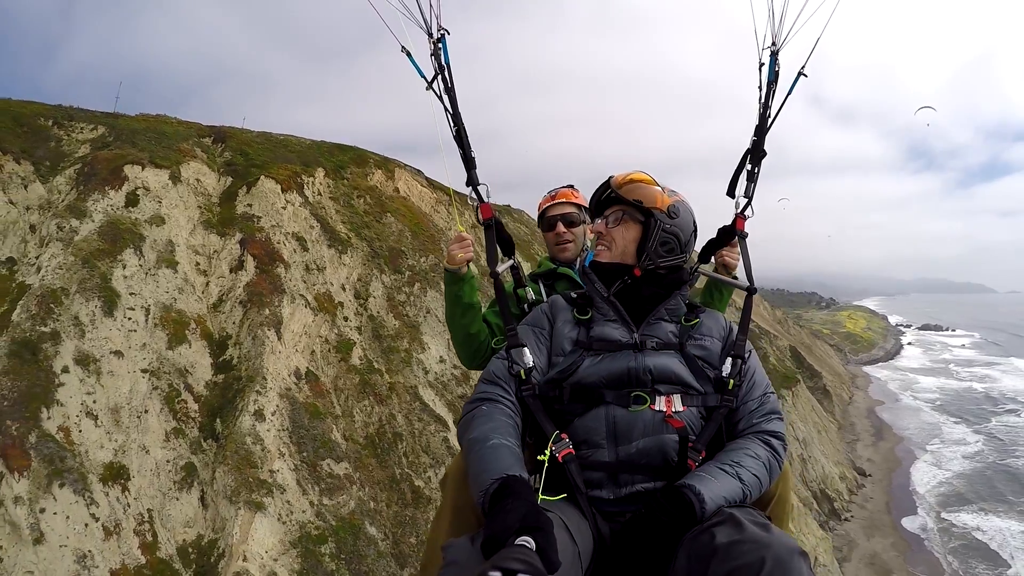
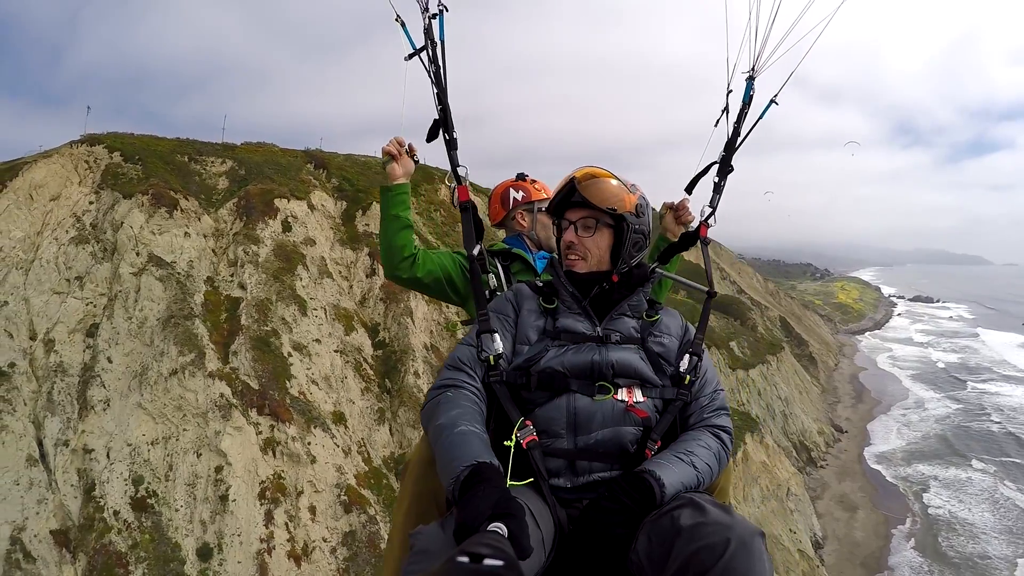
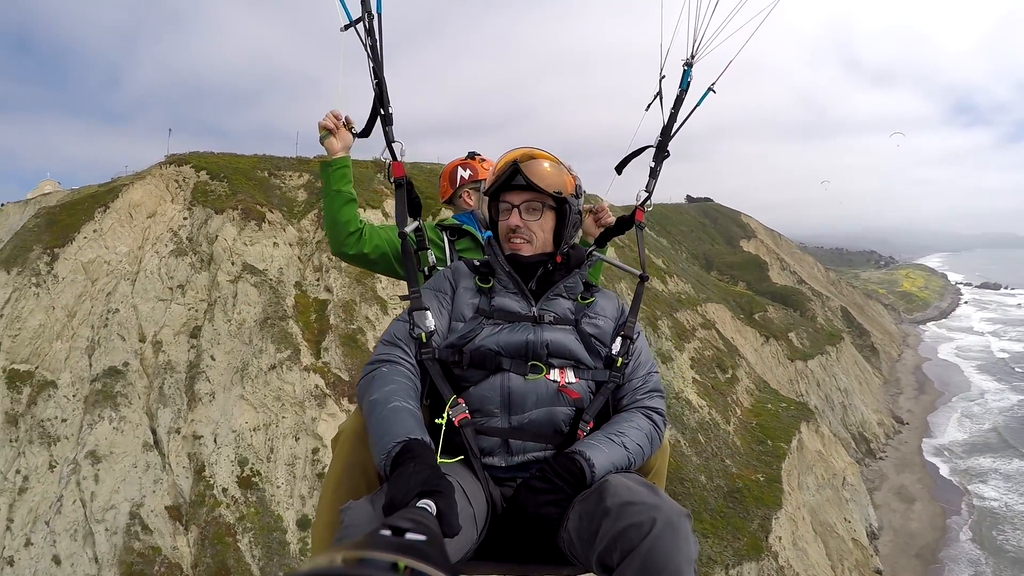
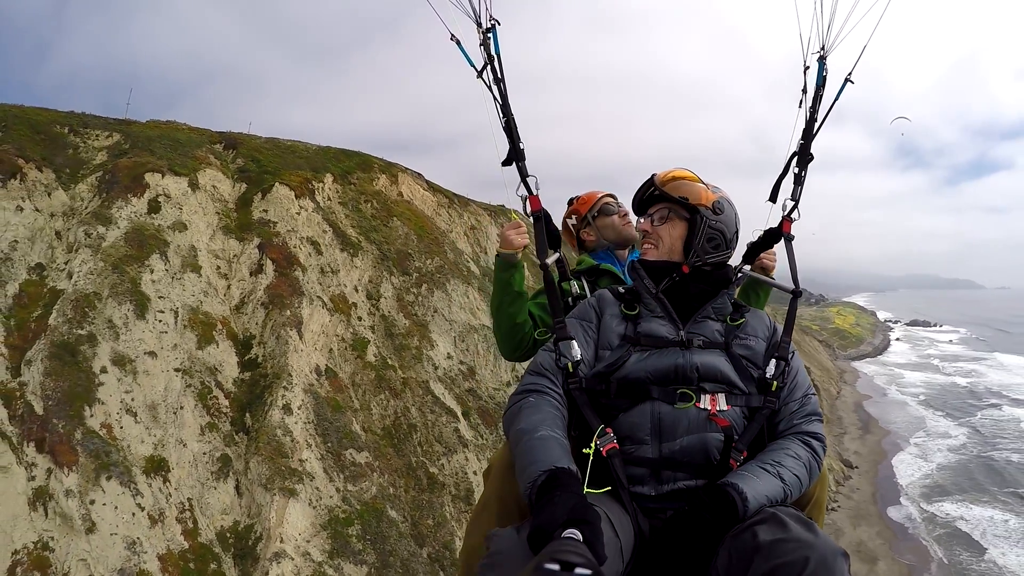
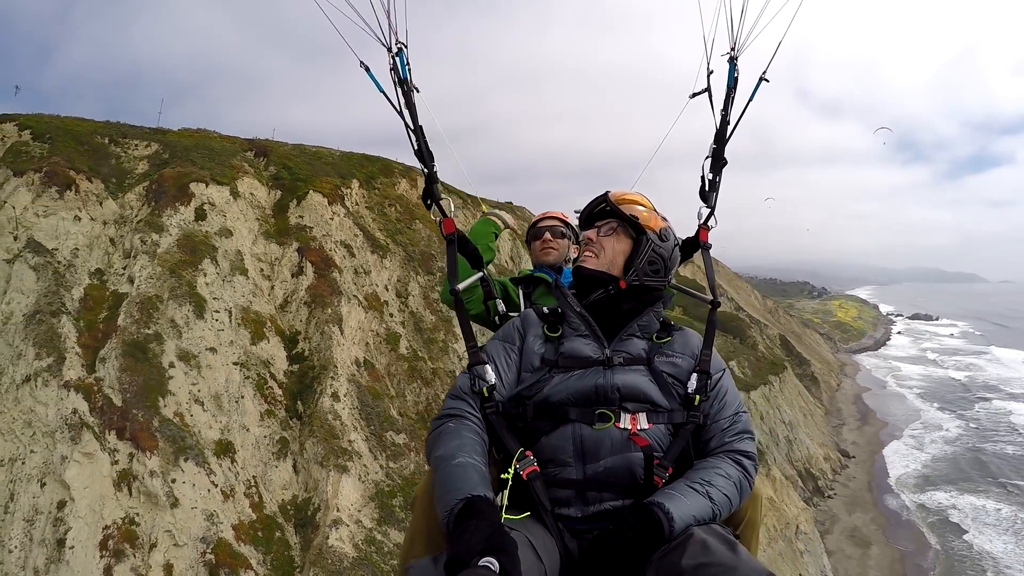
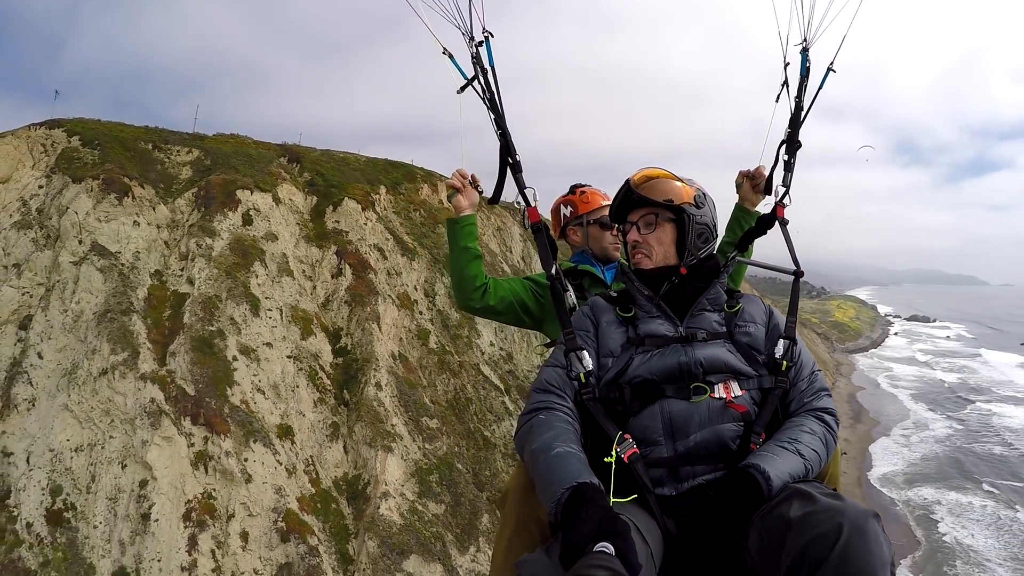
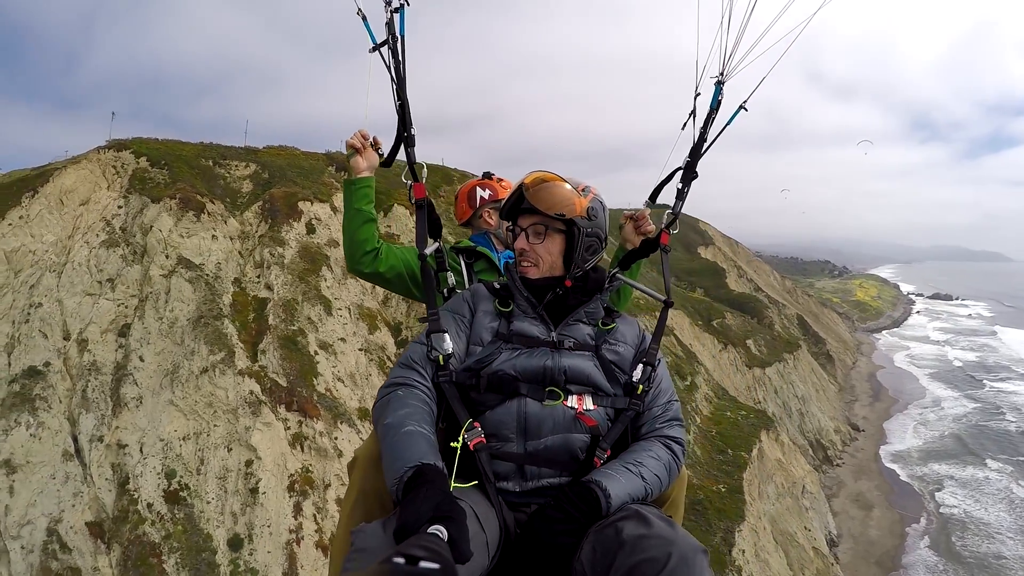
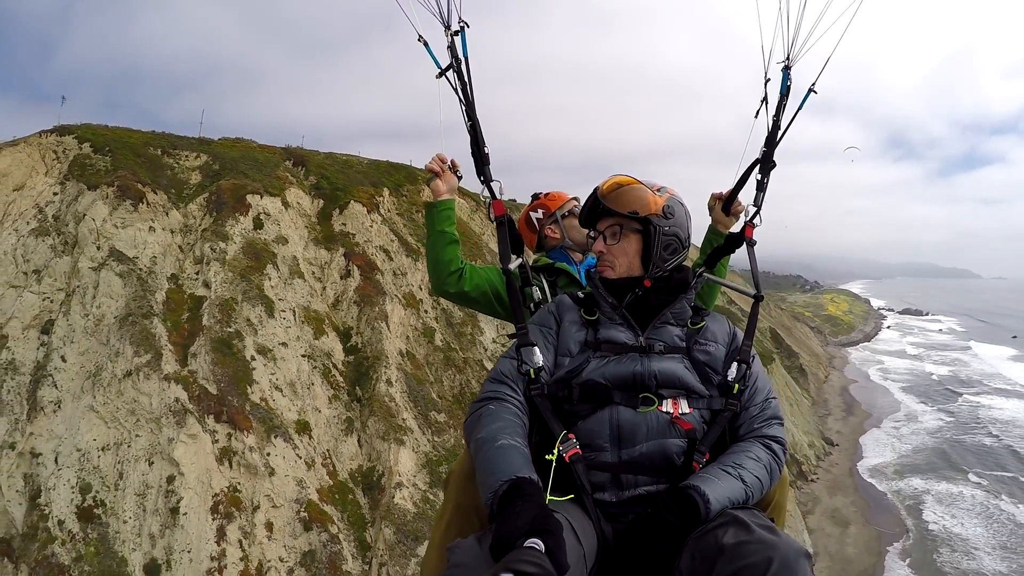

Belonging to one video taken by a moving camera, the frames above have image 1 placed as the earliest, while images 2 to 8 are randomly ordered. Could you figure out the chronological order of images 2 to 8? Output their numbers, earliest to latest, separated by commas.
4, 5, 6, 8, 2, 7, 3
